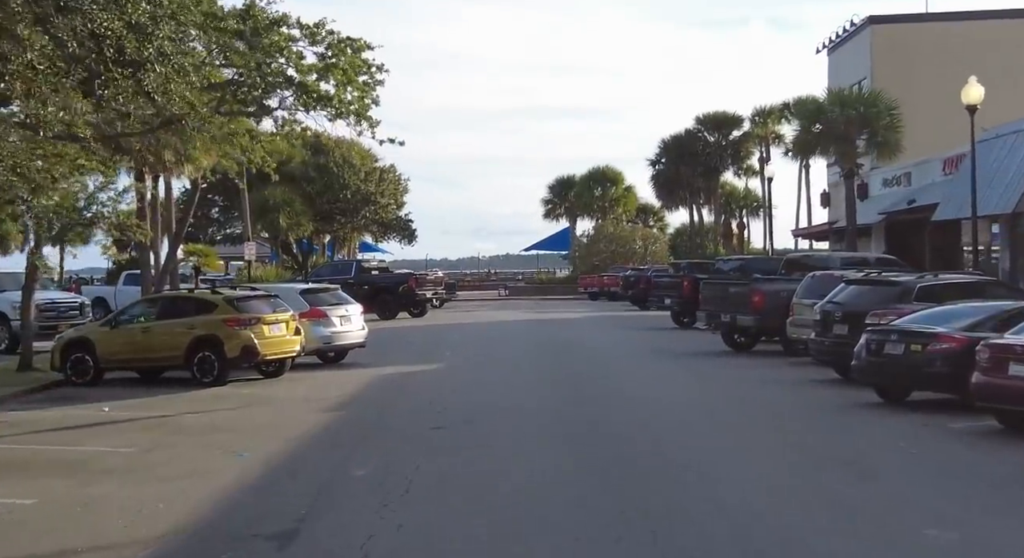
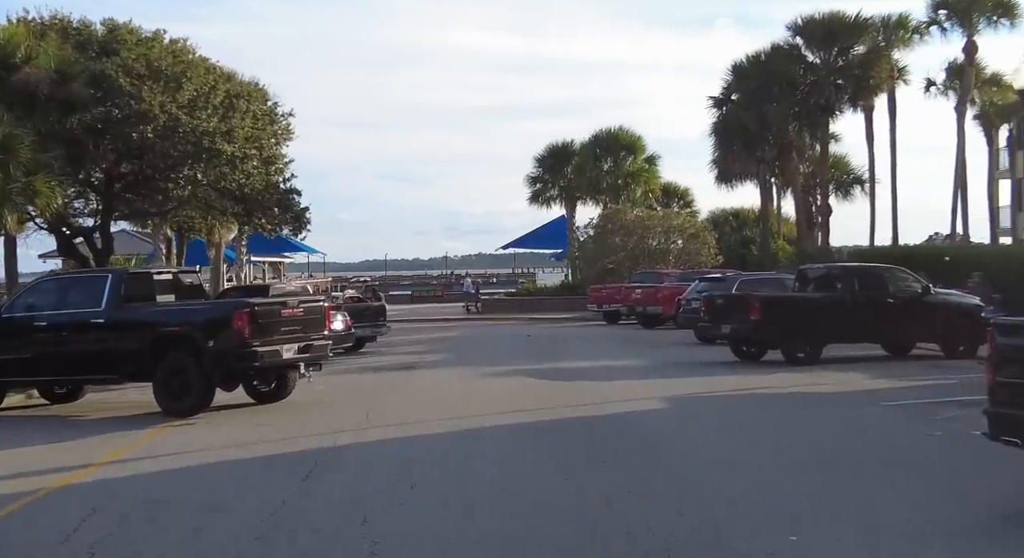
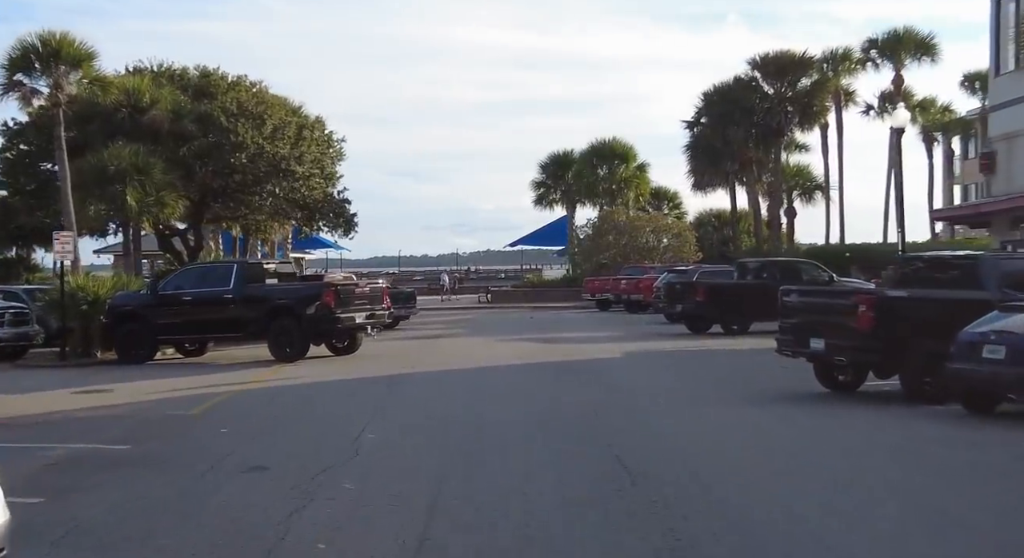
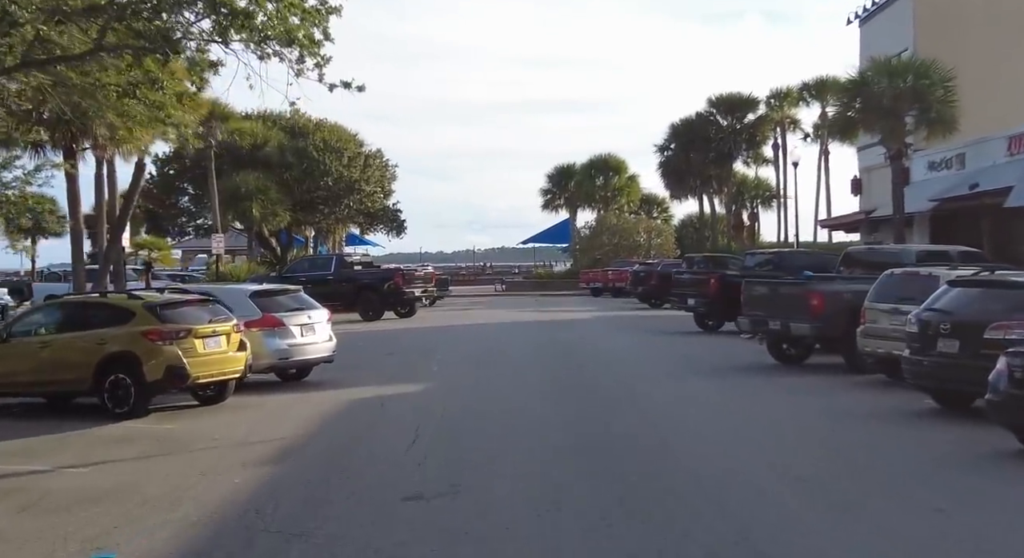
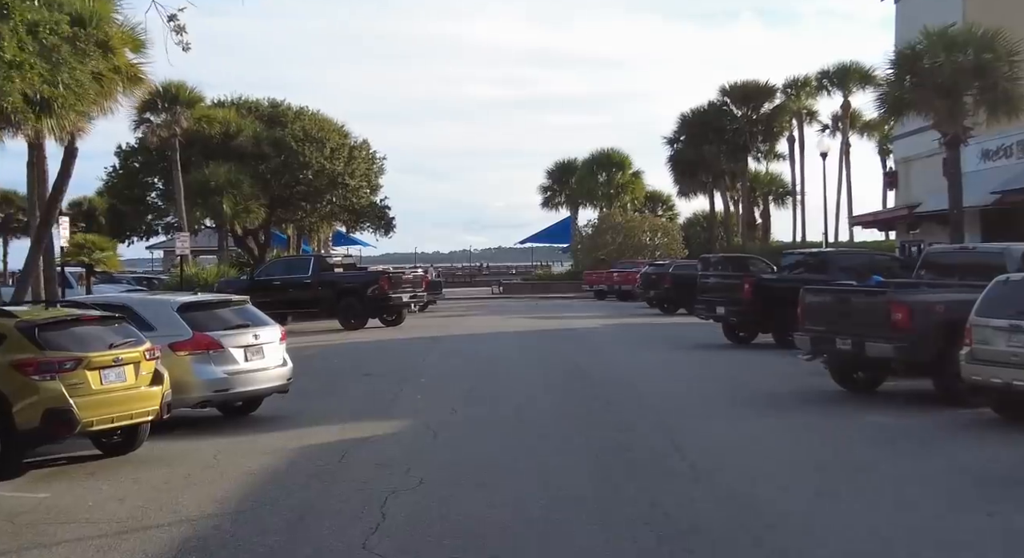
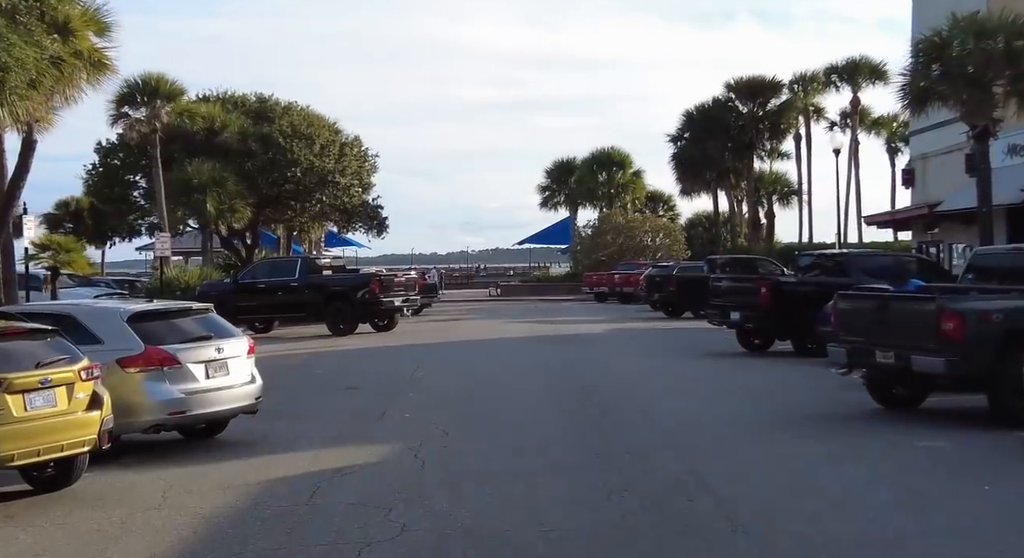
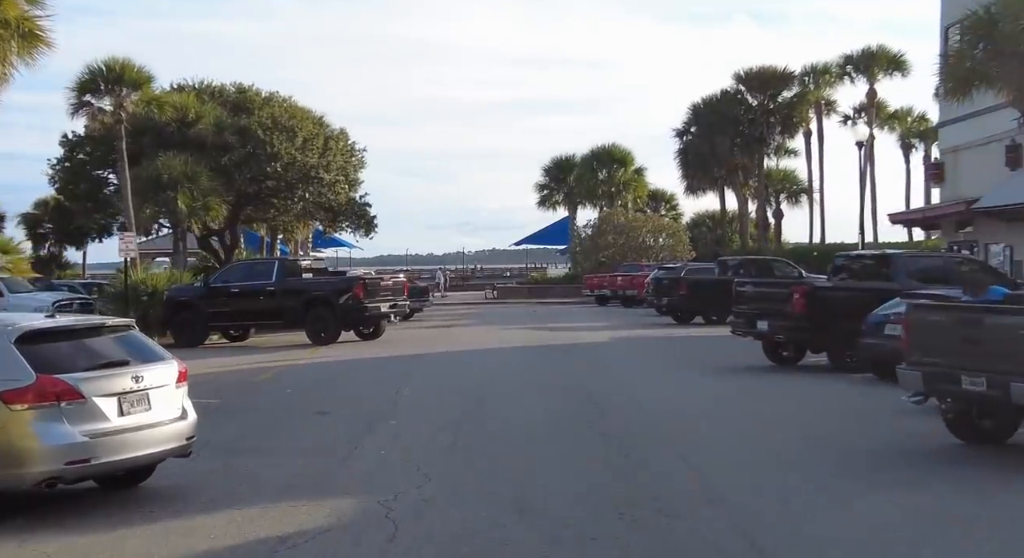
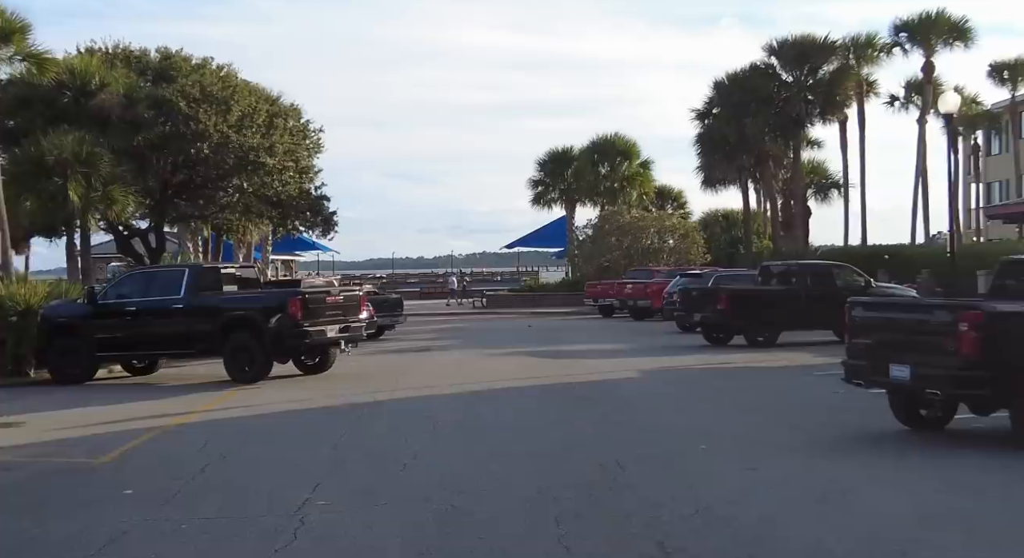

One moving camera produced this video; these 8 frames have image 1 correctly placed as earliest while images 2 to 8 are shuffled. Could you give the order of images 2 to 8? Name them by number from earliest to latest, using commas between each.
4, 5, 6, 7, 3, 8, 2
